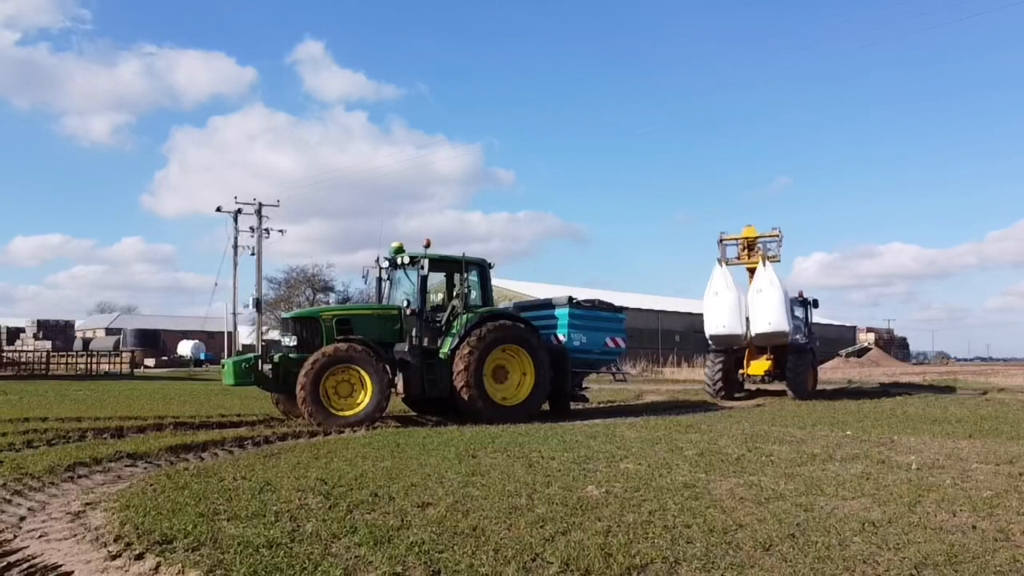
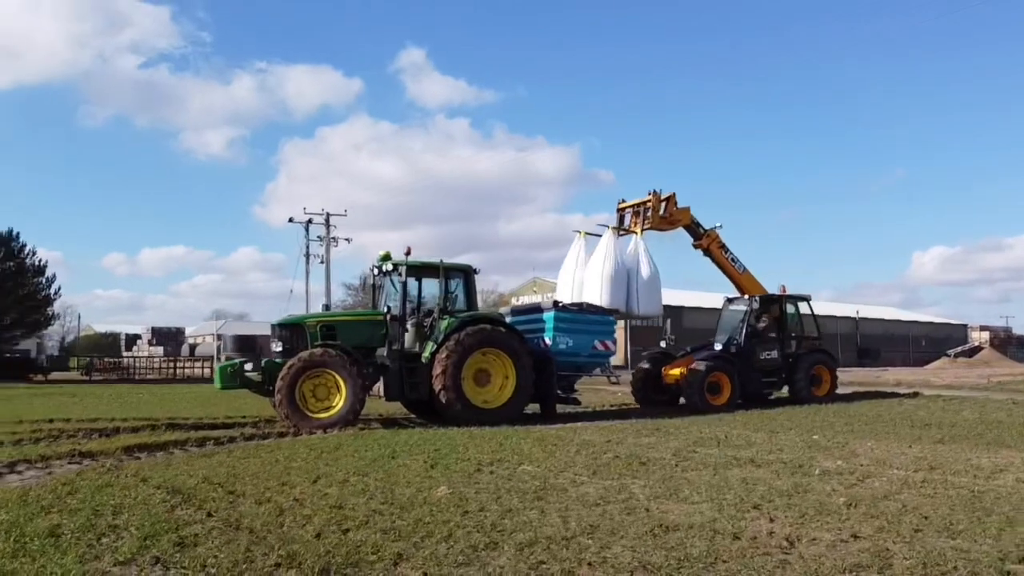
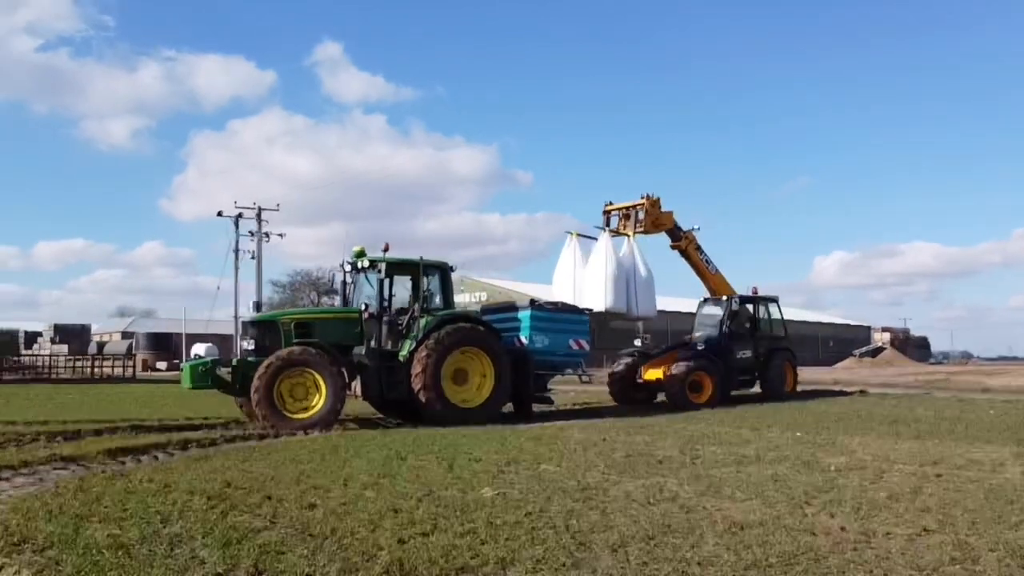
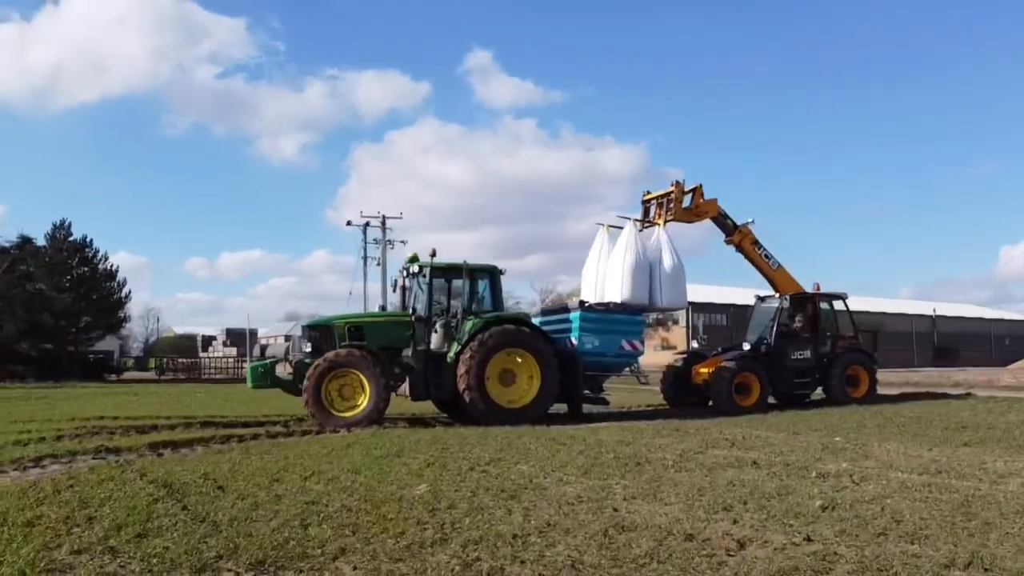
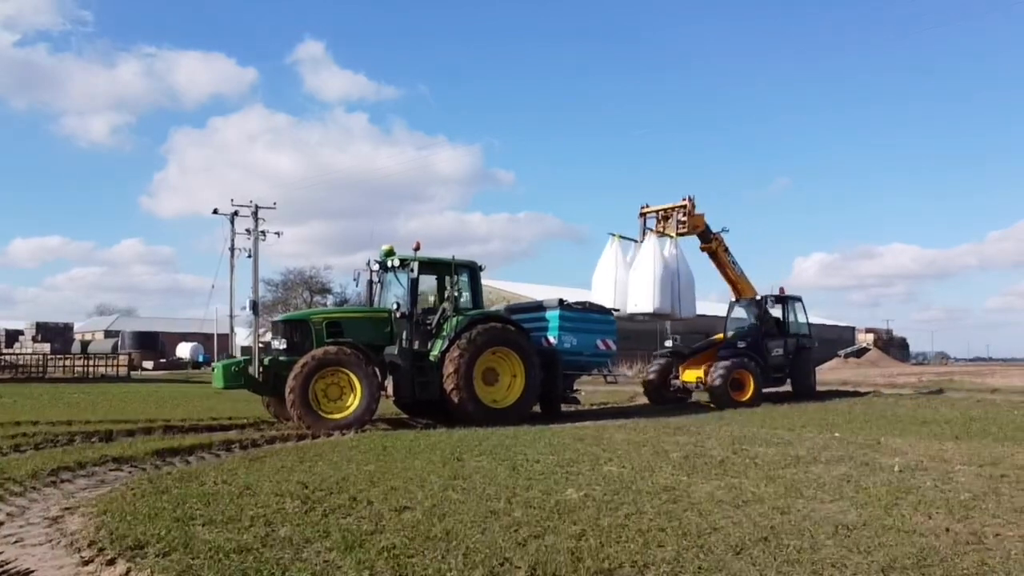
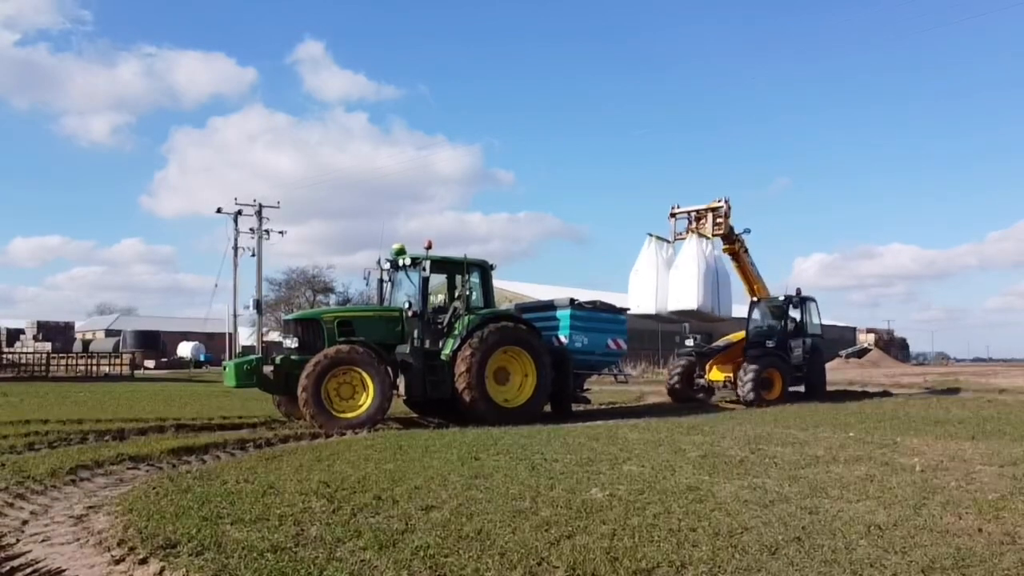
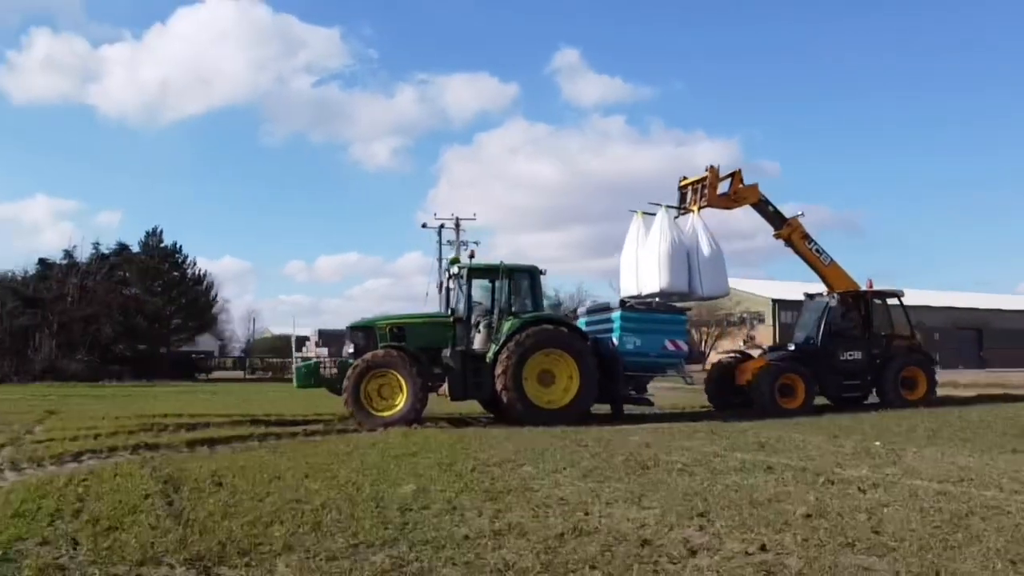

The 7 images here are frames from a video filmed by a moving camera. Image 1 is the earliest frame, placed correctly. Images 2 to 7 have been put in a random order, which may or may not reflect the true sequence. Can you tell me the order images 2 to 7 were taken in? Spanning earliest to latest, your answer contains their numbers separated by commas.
6, 5, 3, 2, 4, 7
